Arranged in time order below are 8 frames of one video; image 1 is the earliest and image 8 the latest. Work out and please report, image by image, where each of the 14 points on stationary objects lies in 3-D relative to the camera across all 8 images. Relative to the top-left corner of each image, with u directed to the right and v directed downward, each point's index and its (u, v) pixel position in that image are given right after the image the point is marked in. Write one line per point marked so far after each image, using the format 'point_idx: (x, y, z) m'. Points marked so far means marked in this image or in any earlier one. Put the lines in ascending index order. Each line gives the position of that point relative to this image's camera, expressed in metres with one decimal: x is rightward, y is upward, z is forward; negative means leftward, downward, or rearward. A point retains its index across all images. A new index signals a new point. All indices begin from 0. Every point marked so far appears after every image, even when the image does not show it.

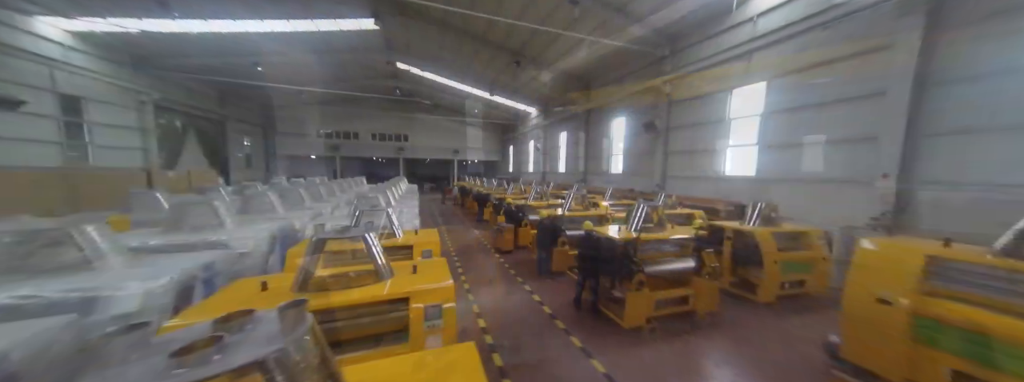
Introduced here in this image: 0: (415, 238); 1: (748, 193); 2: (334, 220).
0: (-0.9, -0.4, +2.4) m
1: (+4.0, 0.0, +4.5) m
2: (-2.1, -0.4, +3.3) m
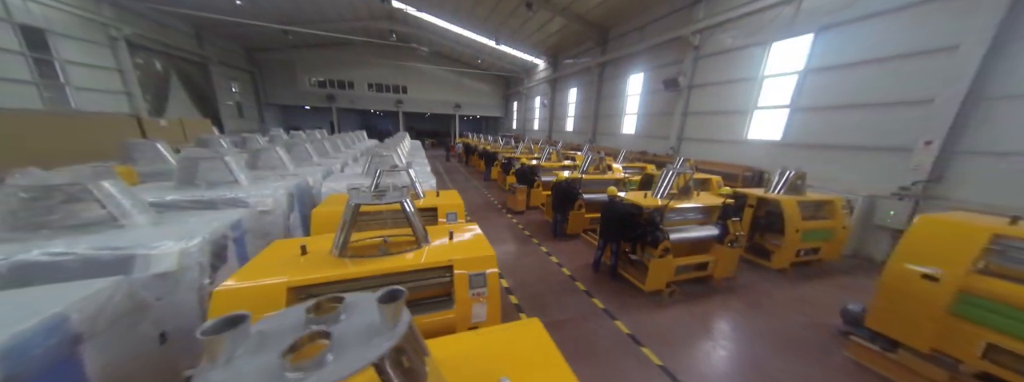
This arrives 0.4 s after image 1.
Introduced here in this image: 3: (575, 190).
0: (-0.6, -0.1, +2.3) m
1: (+4.2, +0.5, +4.4) m
2: (-1.9, +0.2, +3.2) m
3: (+0.7, 0.0, +3.5) m
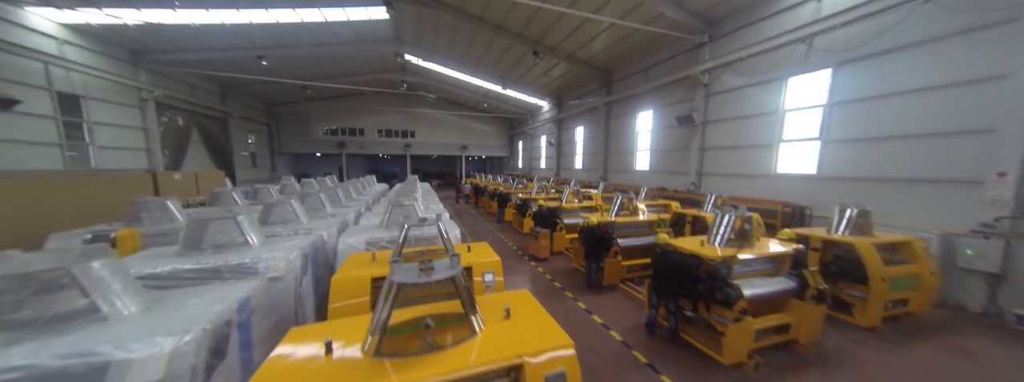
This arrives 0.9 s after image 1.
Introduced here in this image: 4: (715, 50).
0: (-0.3, -0.5, +2.0) m
1: (+4.6, 0.0, +4.2) m
2: (-1.6, -0.4, +2.9) m
3: (+1.1, -0.5, +3.2) m
4: (+4.2, +2.9, +5.6) m
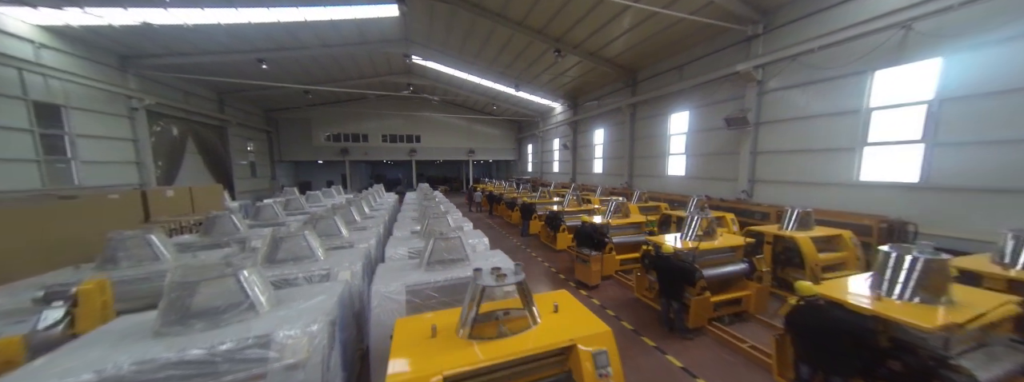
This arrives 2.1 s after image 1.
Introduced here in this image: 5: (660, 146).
0: (+0.3, -0.7, +1.4) m
1: (+5.2, -0.2, +3.6) m
2: (-1.0, -0.7, +2.3) m
3: (+1.7, -0.8, +2.6) m
4: (+4.8, +2.7, +5.0) m
5: (+4.2, +1.3, +7.7) m
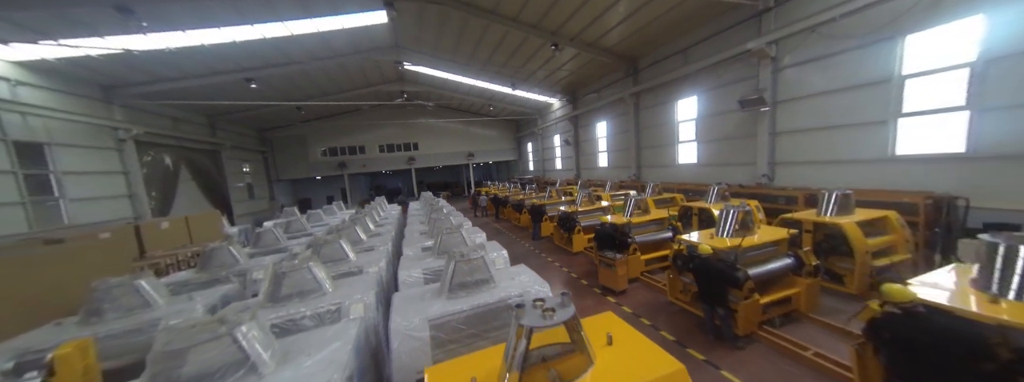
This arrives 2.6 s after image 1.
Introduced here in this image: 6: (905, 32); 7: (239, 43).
0: (+0.6, -0.8, +1.2) m
1: (+5.4, +0.1, +3.3) m
2: (-0.7, -0.8, +2.1) m
3: (+1.9, -0.7, +2.3) m
4: (+4.7, +3.0, +4.8) m
5: (+4.3, +1.5, +7.4) m
6: (+5.1, +2.1, +3.5) m
7: (-5.9, +3.2, +5.8) m
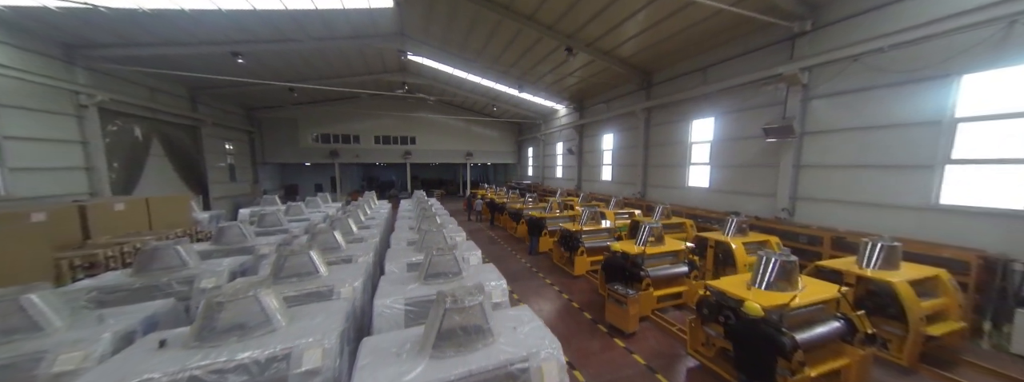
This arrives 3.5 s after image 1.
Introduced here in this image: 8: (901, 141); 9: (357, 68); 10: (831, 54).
0: (+0.6, -1.0, +0.7) m
1: (+5.4, -0.5, +3.0) m
2: (-0.7, -1.0, +1.6) m
3: (+2.0, -1.1, +1.9) m
4: (+5.0, +2.4, +4.4) m
5: (+4.4, +0.9, +7.0) m
6: (+5.3, +1.4, +3.1) m
7: (-5.6, +3.5, +5.3) m
8: (+5.2, +0.7, +3.7) m
9: (-5.6, +4.5, +9.8) m
10: (+4.7, +2.0, +4.0) m
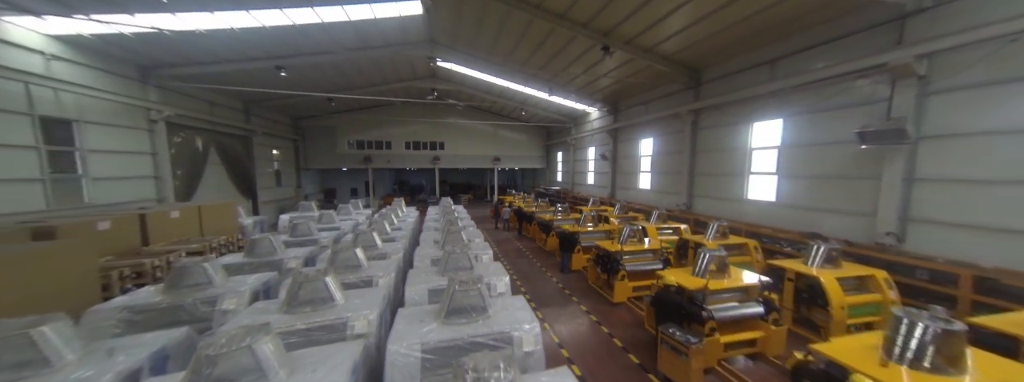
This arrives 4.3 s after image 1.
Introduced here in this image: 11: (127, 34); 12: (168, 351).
0: (+0.7, -1.2, +0.2) m
1: (+5.7, -0.8, +1.9) m
2: (-0.5, -1.2, +1.2) m
3: (+2.1, -1.3, +1.2) m
4: (+5.5, +2.1, +3.4) m
5: (+5.1, +0.7, +6.1) m
6: (+5.6, +1.1, +2.1) m
7: (-4.9, +3.3, +5.5) m
8: (+5.6, +0.4, +2.7) m
9: (-4.5, +4.3, +10.0) m
10: (+5.2, +1.8, +3.1) m
11: (-7.0, +2.8, +4.8) m
12: (-2.7, -1.2, +2.1) m
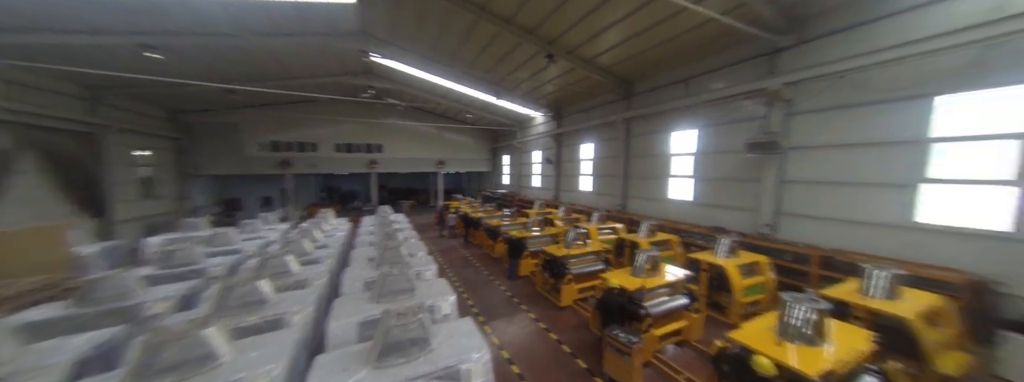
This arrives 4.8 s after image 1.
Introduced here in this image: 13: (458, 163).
0: (+0.7, -1.3, +0.2) m
1: (+5.2, -0.8, +2.9) m
2: (-0.7, -1.3, +0.9) m
3: (+1.9, -1.3, +1.5) m
4: (+4.6, +2.1, +4.3) m
5: (+3.8, +0.6, +6.8) m
6: (+5.1, +1.1, +3.1) m
7: (-6.0, +3.0, +4.2) m
8: (+5.0, +0.4, +3.6) m
9: (-6.5, +4.0, +8.8) m
10: (+4.4, +1.8, +3.9) m
11: (-7.8, +2.5, +3.2) m
12: (-3.0, -1.4, +1.4) m
13: (-3.2, +1.6, +15.7) m
